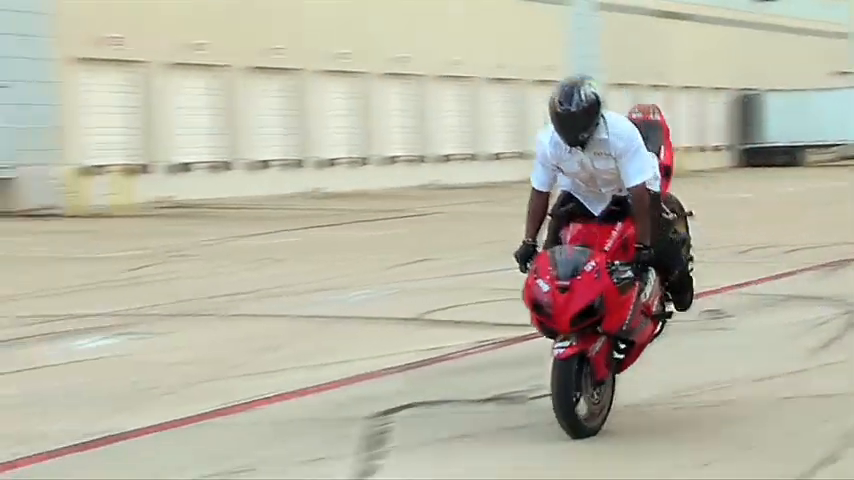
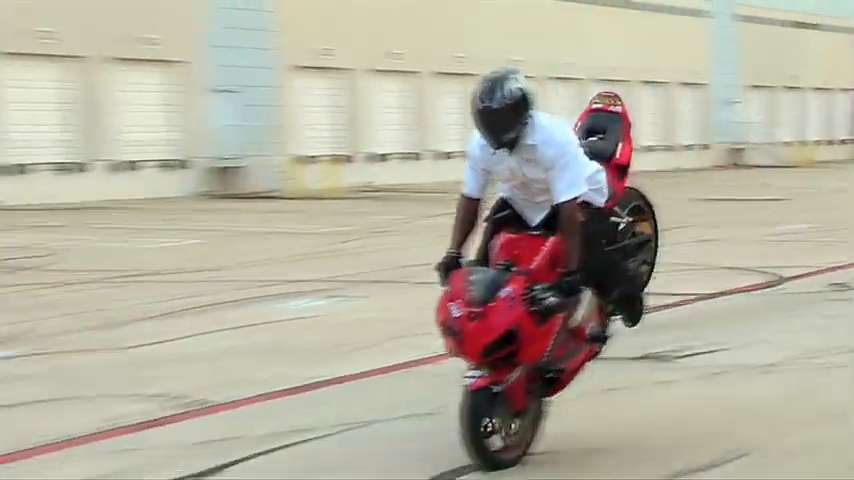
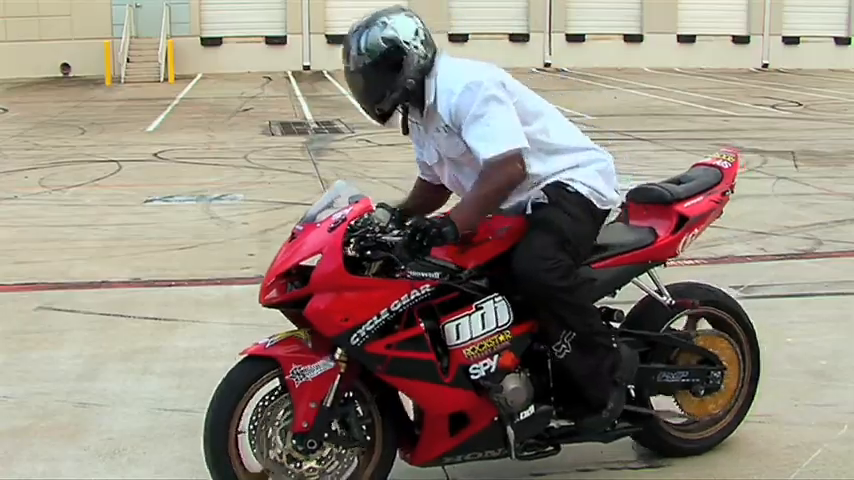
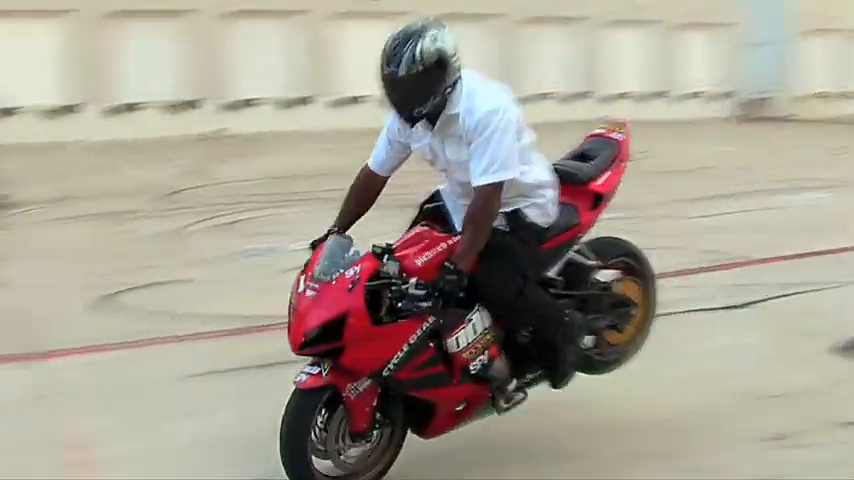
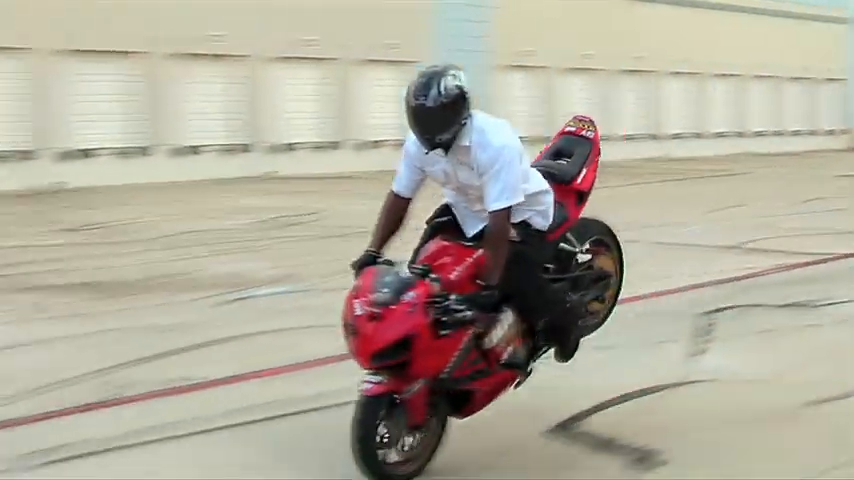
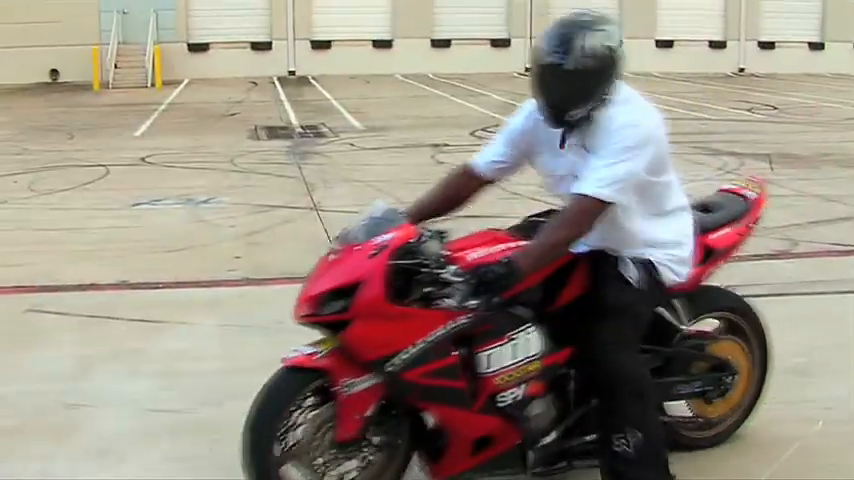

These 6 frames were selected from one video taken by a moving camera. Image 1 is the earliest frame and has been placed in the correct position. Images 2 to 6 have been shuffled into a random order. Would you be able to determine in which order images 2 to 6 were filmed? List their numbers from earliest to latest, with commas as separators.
2, 5, 4, 6, 3
